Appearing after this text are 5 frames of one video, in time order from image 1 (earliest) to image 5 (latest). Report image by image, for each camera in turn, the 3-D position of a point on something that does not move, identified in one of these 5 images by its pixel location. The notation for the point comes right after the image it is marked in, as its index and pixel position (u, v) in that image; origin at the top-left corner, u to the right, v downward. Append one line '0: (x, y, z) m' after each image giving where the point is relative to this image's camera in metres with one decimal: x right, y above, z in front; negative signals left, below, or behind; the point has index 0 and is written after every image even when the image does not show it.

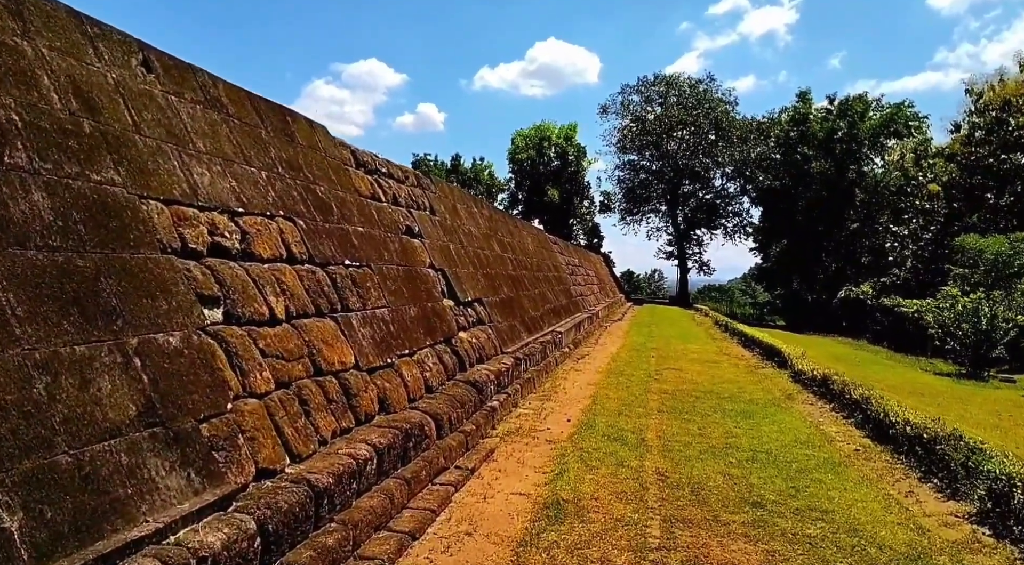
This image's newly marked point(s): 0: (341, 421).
0: (-0.9, -0.7, +4.3) m
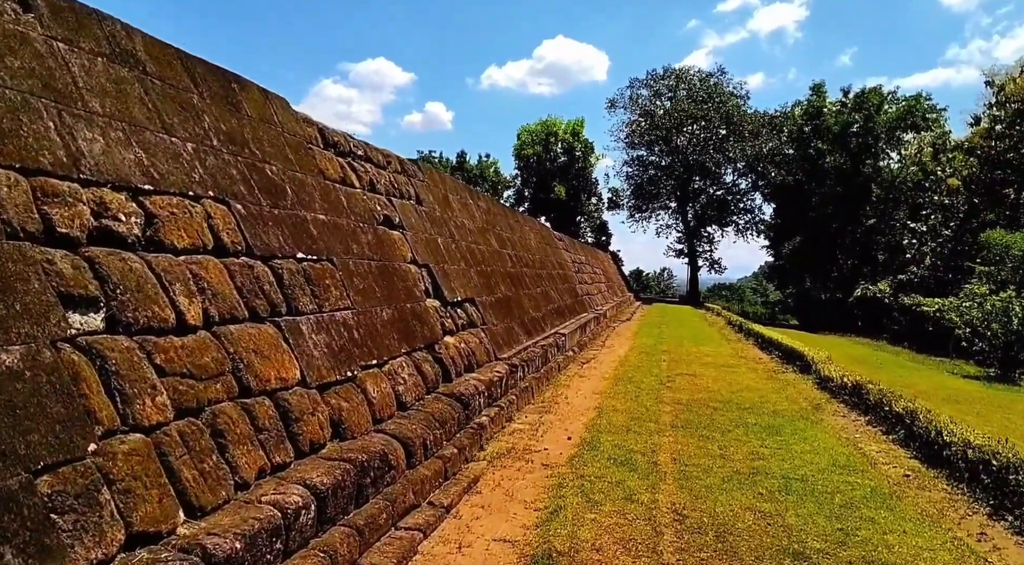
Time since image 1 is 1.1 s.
0: (-1.0, -0.7, +3.4) m
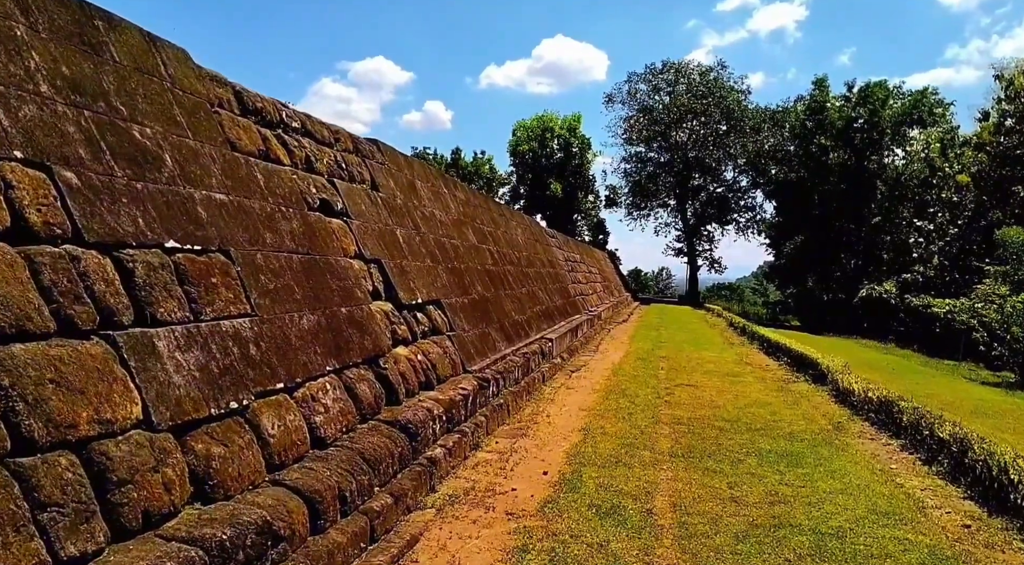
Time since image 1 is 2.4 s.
0: (-1.2, -0.7, +2.2) m
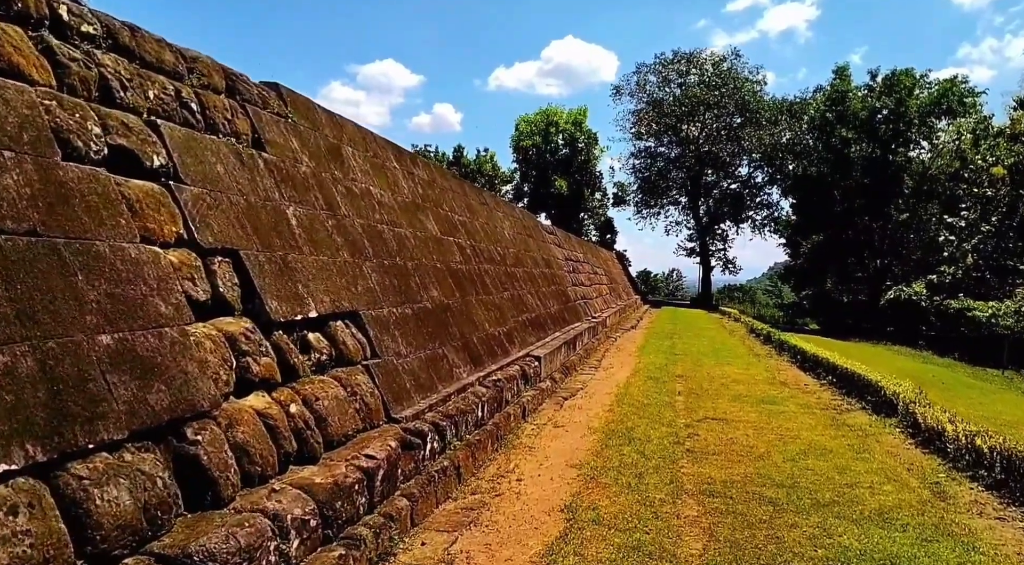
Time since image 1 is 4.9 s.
0: (-1.6, -0.7, 0.0) m
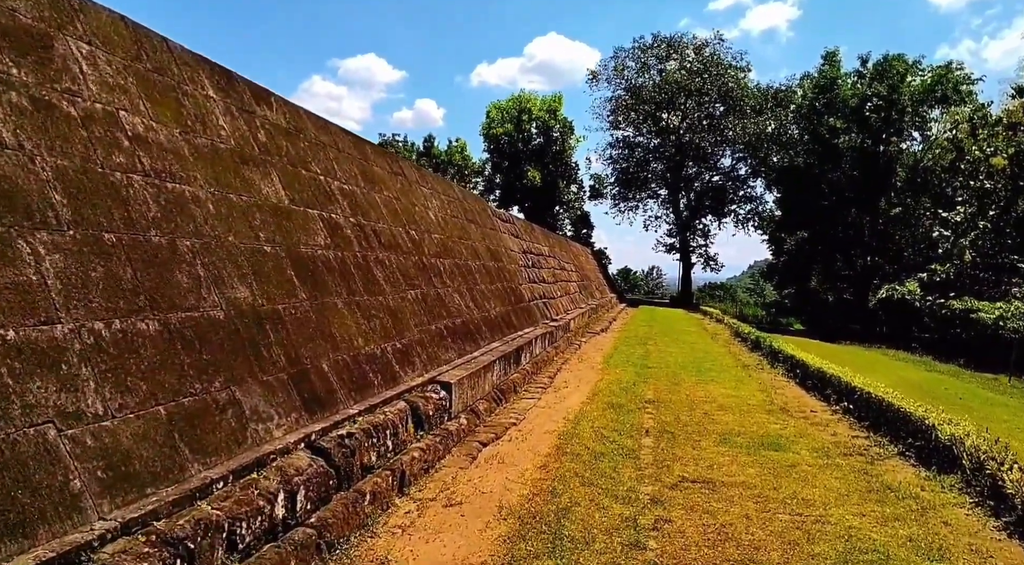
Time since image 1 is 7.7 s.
0: (-2.1, -0.7, -2.4) m
